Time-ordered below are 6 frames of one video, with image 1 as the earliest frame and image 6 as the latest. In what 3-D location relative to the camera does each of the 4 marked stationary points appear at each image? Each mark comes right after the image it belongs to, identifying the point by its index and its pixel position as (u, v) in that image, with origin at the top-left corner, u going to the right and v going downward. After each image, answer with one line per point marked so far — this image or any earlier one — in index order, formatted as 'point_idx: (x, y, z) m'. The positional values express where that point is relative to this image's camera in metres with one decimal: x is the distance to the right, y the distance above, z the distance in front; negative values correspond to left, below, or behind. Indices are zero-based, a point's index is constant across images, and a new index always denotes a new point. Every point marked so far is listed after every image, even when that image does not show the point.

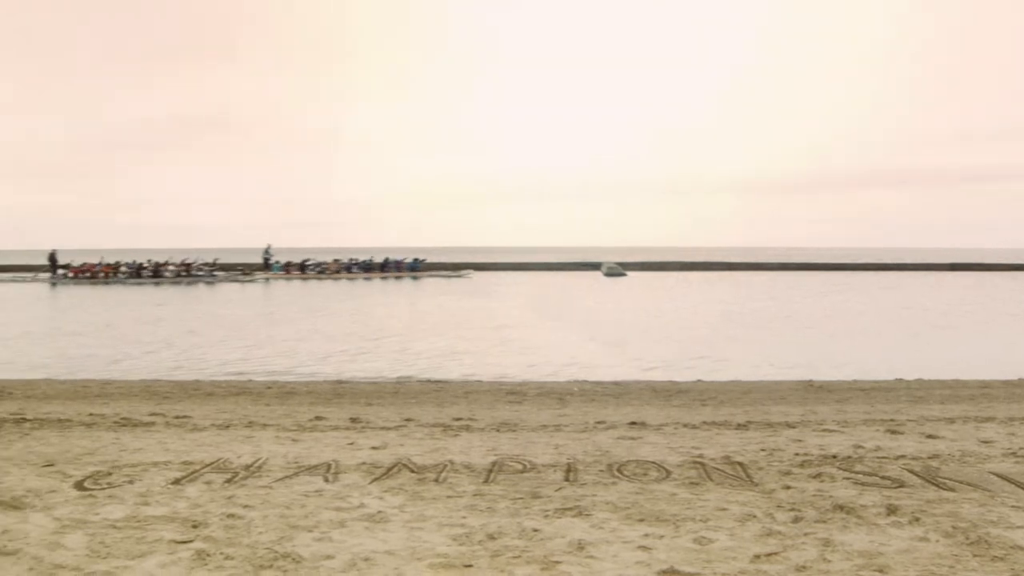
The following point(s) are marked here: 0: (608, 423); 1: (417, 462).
0: (+0.7, -0.9, +7.8) m
1: (-0.5, -1.0, +6.9) m
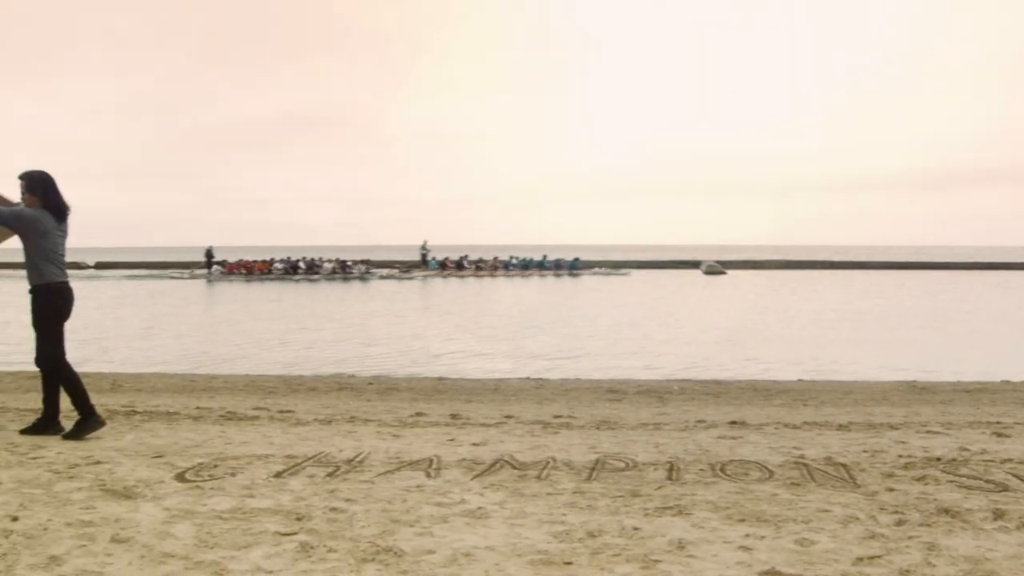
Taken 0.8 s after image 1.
0: (+1.3, -0.9, +7.7) m
1: (+0.1, -1.0, +7.0) m
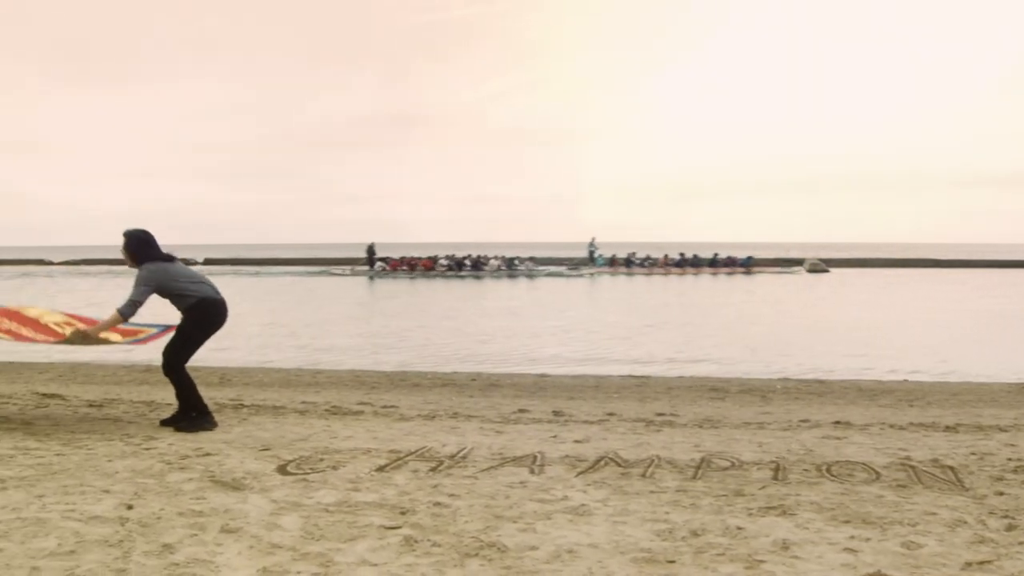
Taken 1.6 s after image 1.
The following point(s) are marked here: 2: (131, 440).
0: (+1.9, -0.9, +7.7) m
1: (+0.6, -1.0, +6.9) m
2: (-2.3, -0.9, +7.2) m
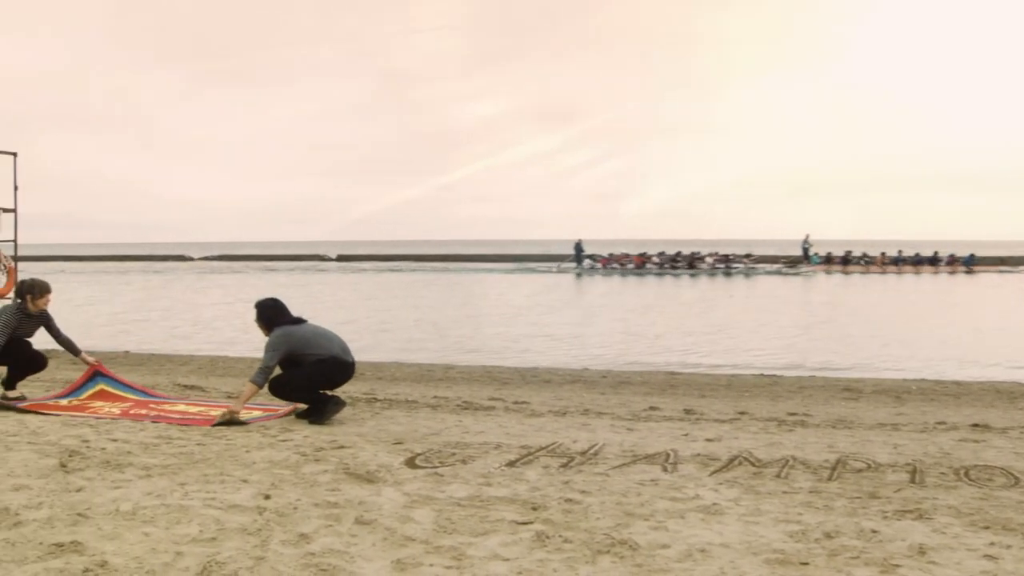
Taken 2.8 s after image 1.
0: (+2.7, -0.9, +7.5) m
1: (+1.4, -1.0, +6.9) m
2: (-1.5, -0.9, +7.4) m
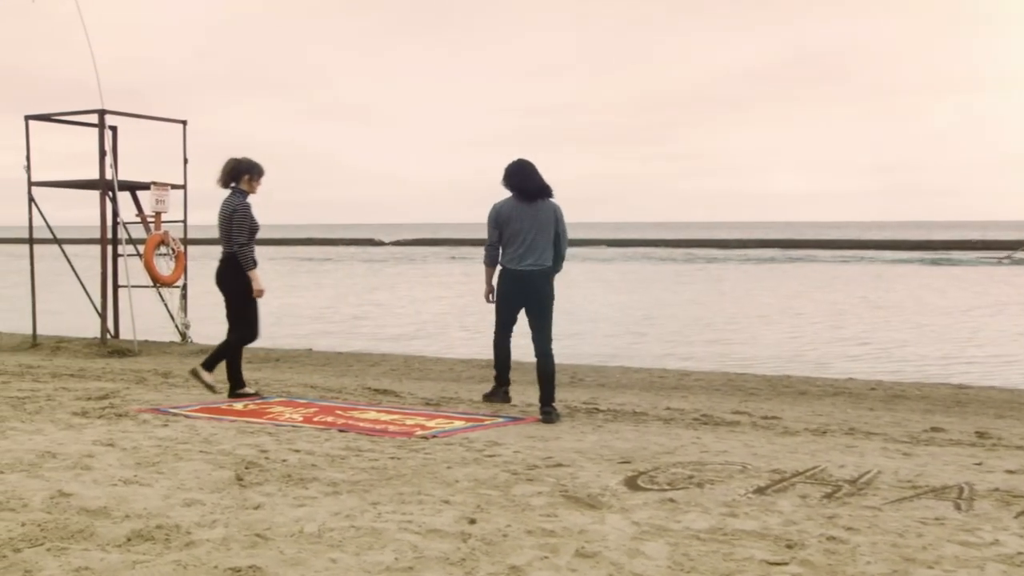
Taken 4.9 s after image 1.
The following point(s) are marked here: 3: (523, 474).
0: (+4.0, -0.8, +6.2) m
1: (+2.6, -1.0, +5.7) m
2: (-0.3, -0.8, +6.4) m
3: (0.0, -0.9, +6.0) m
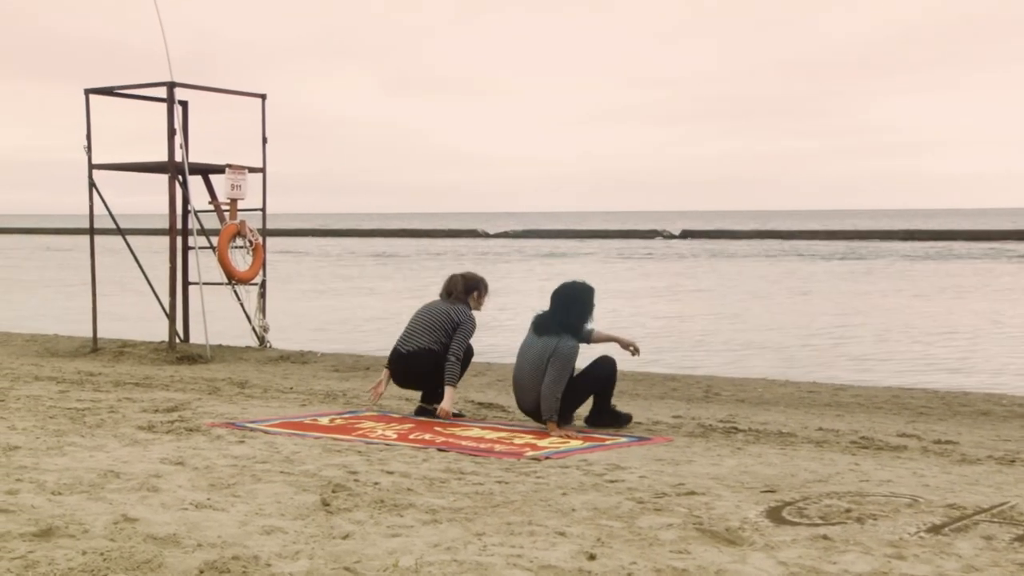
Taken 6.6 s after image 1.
0: (+4.5, -0.8, +5.2) m
1: (+3.1, -1.0, +4.8) m
2: (+0.3, -0.8, +5.6) m
3: (+0.6, -0.9, +5.2) m
